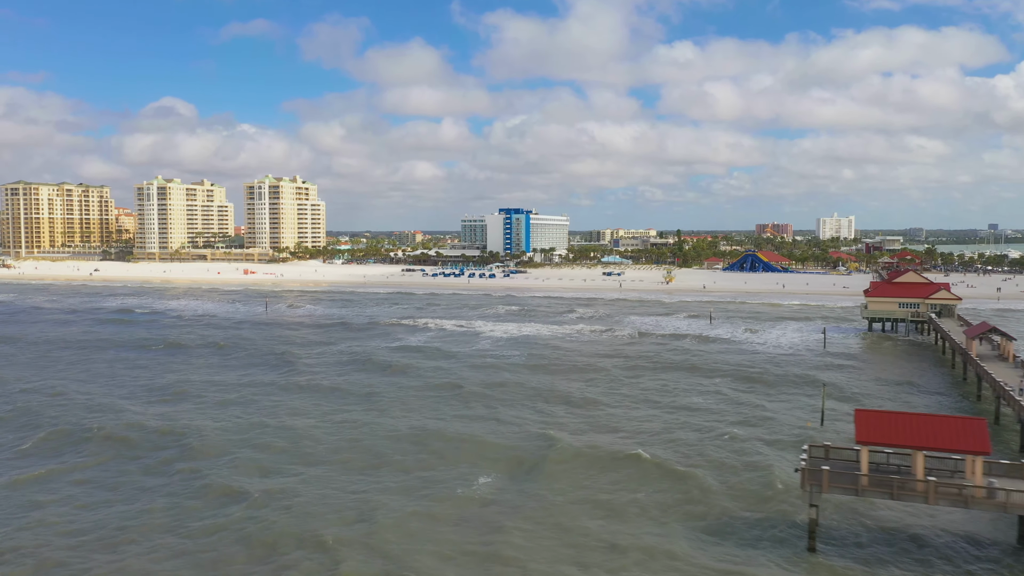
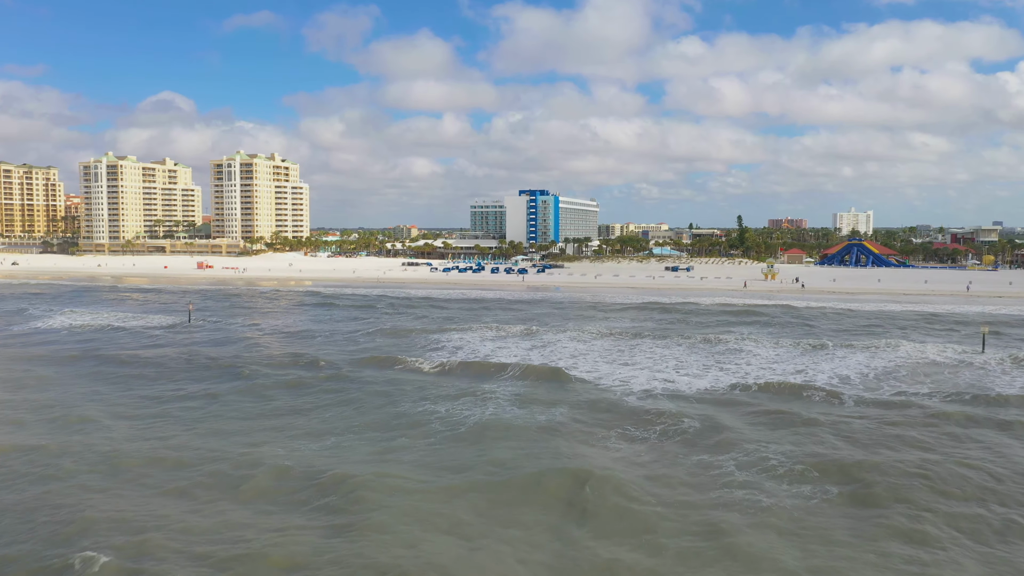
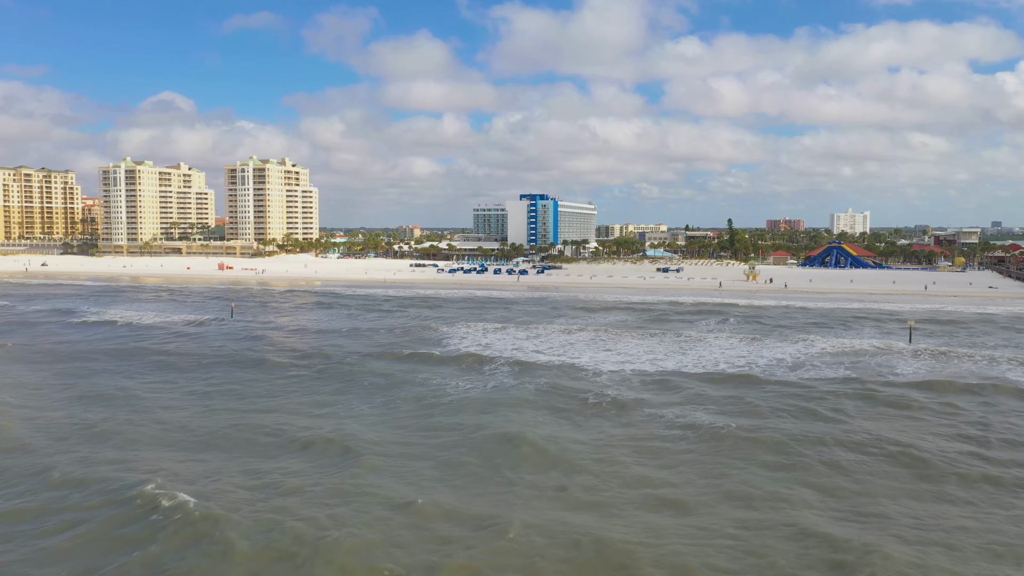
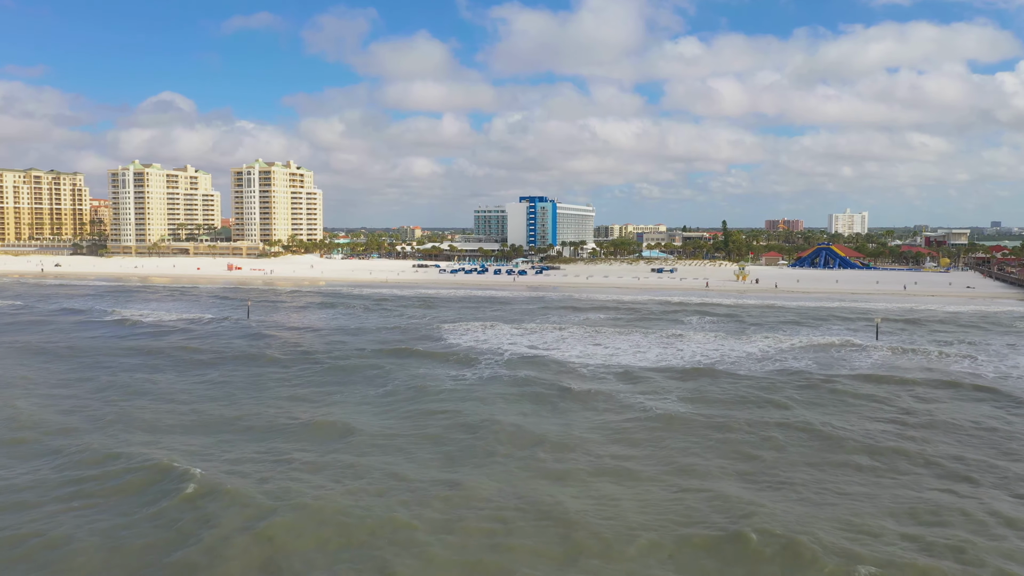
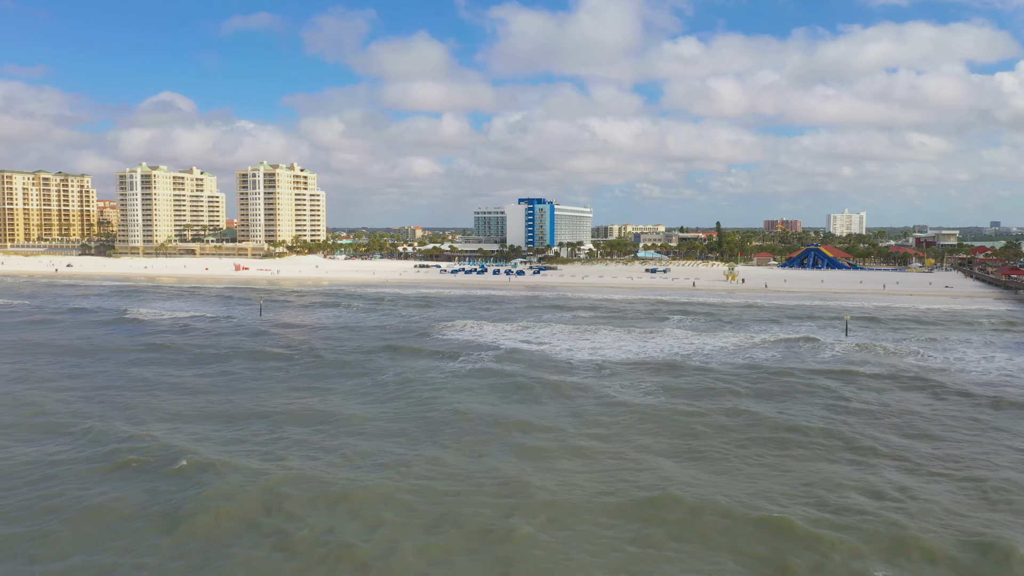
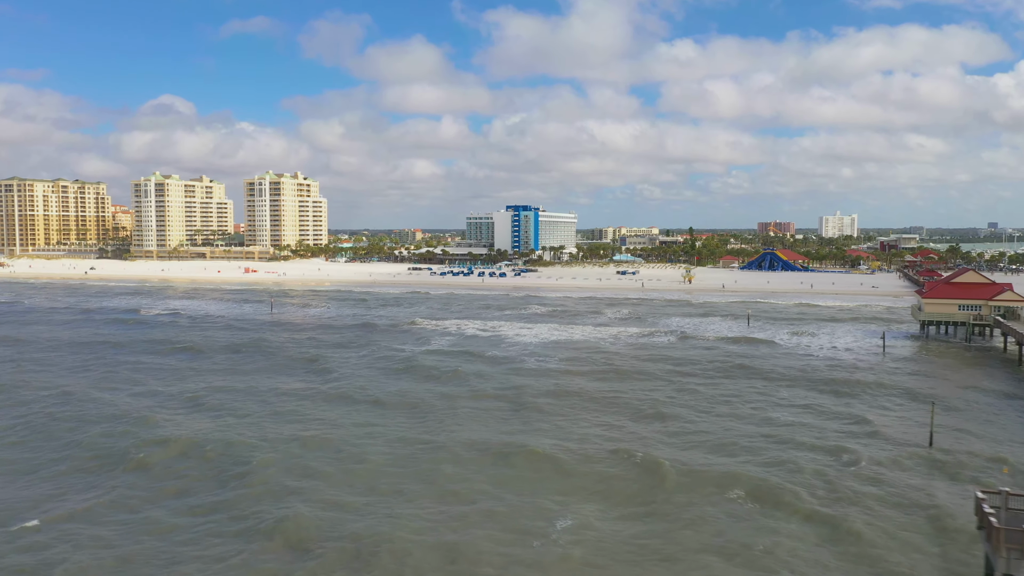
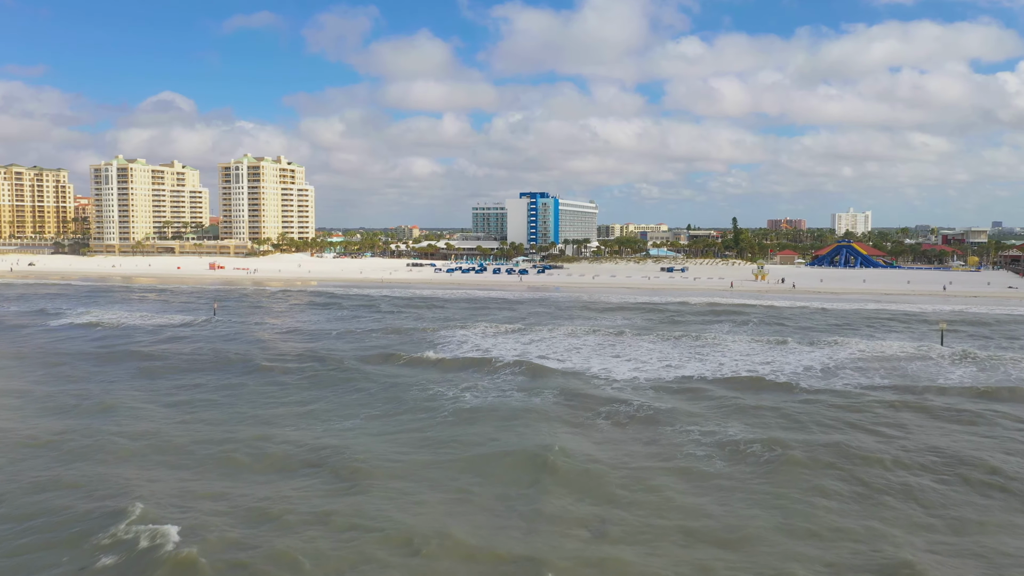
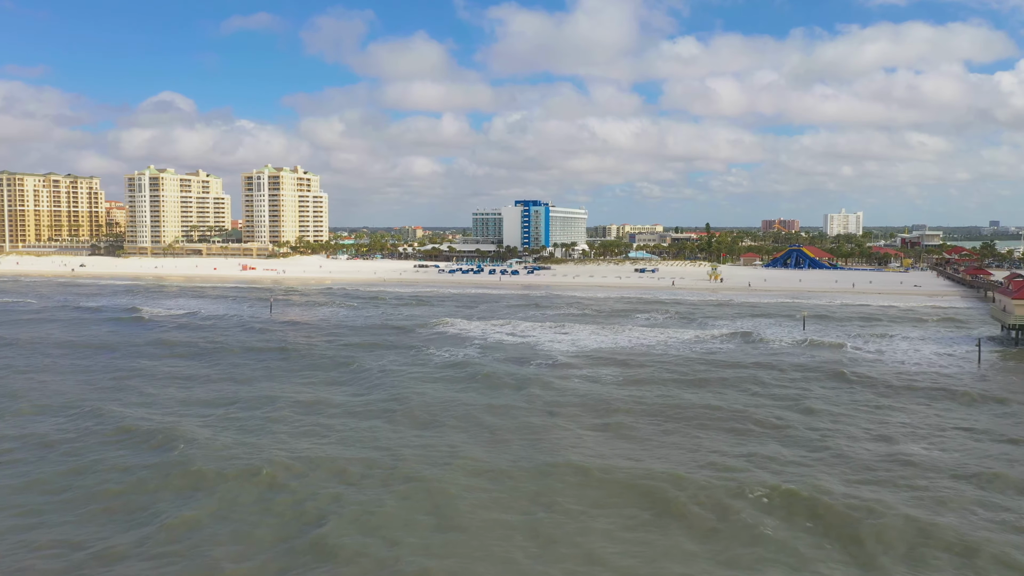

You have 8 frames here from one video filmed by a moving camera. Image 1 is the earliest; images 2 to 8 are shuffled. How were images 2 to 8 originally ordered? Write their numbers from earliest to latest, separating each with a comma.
6, 8, 5, 4, 3, 7, 2
